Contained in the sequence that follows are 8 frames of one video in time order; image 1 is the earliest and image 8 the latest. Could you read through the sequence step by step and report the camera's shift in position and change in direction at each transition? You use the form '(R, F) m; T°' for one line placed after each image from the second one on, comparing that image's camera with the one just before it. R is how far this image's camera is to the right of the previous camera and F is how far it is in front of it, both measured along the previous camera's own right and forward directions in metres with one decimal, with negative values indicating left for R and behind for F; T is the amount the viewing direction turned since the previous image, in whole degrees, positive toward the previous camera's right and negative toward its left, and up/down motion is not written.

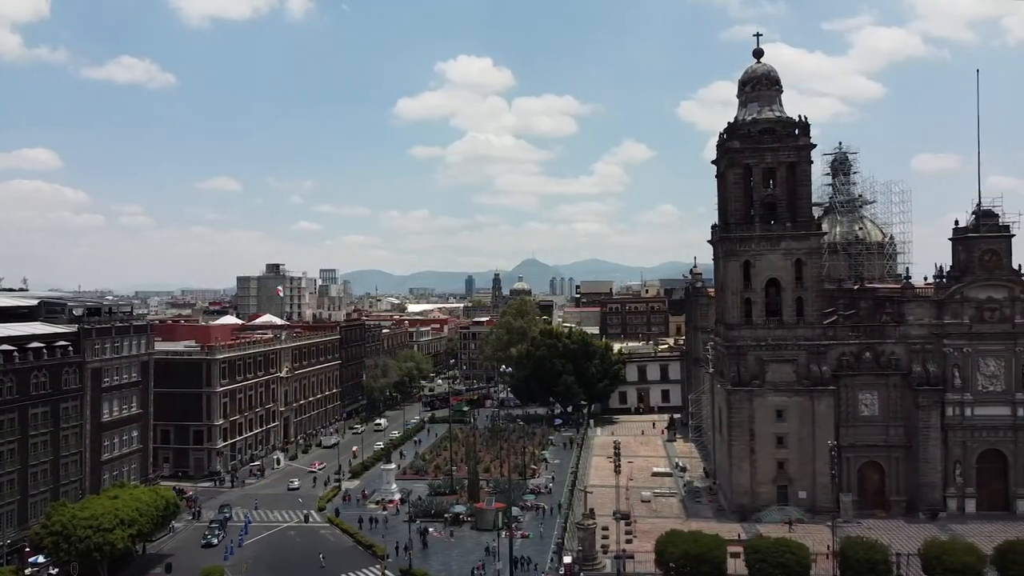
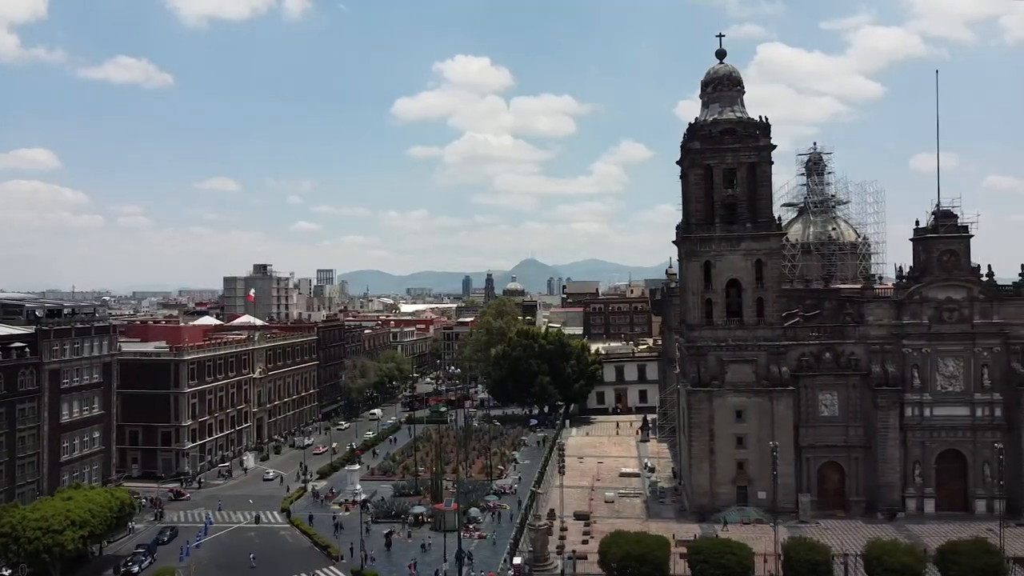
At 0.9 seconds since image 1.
(+10.8, 0.0) m; 0°
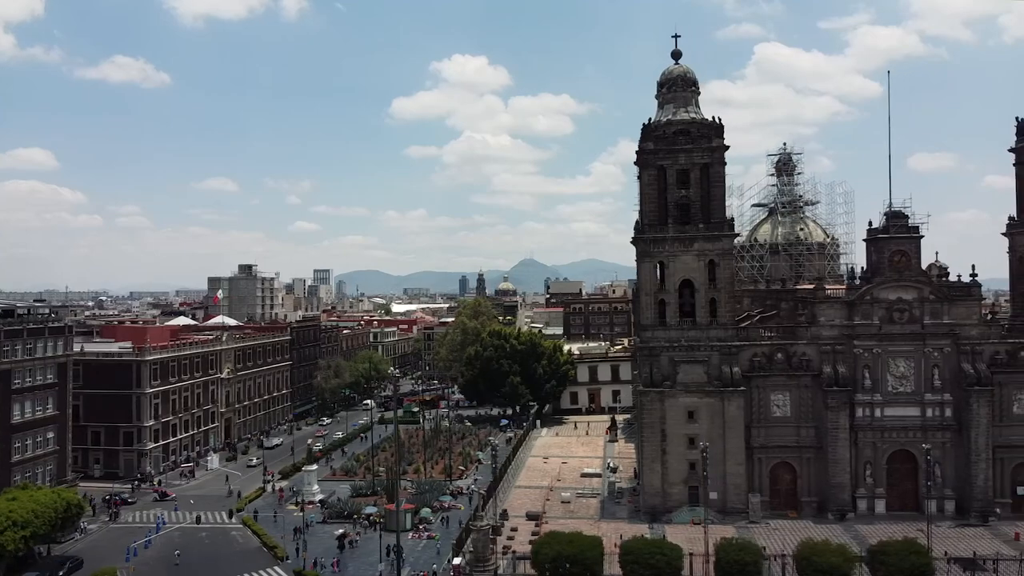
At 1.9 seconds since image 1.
(+12.9, 0.0) m; 0°
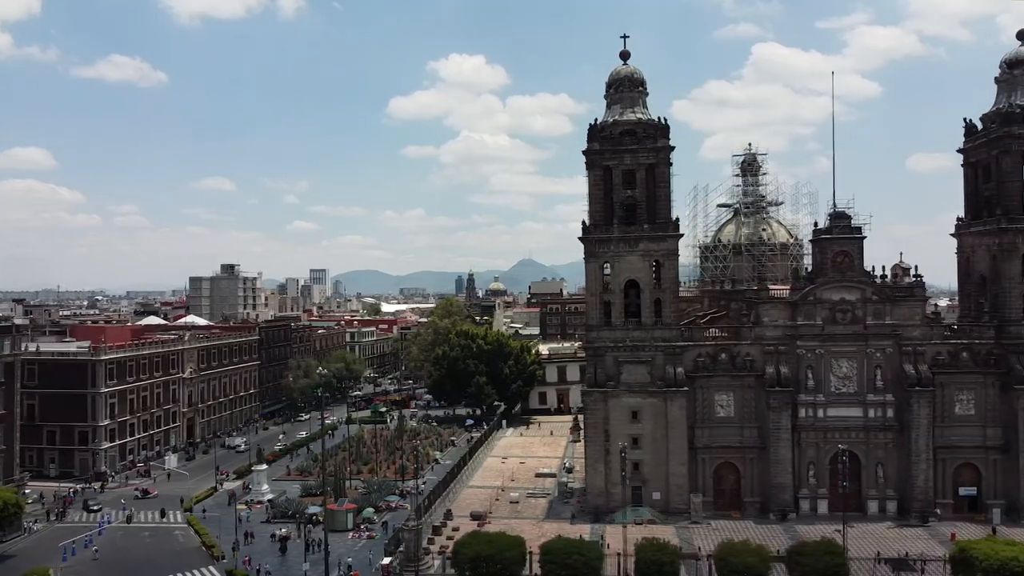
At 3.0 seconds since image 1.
(+15.0, 0.0) m; 0°
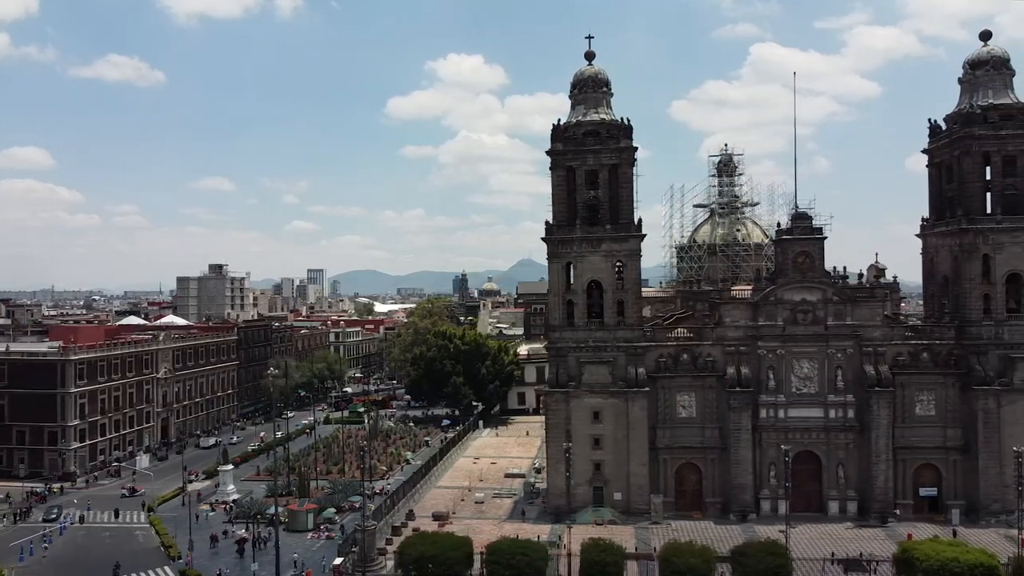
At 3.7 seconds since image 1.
(+10.3, 0.0) m; 0°
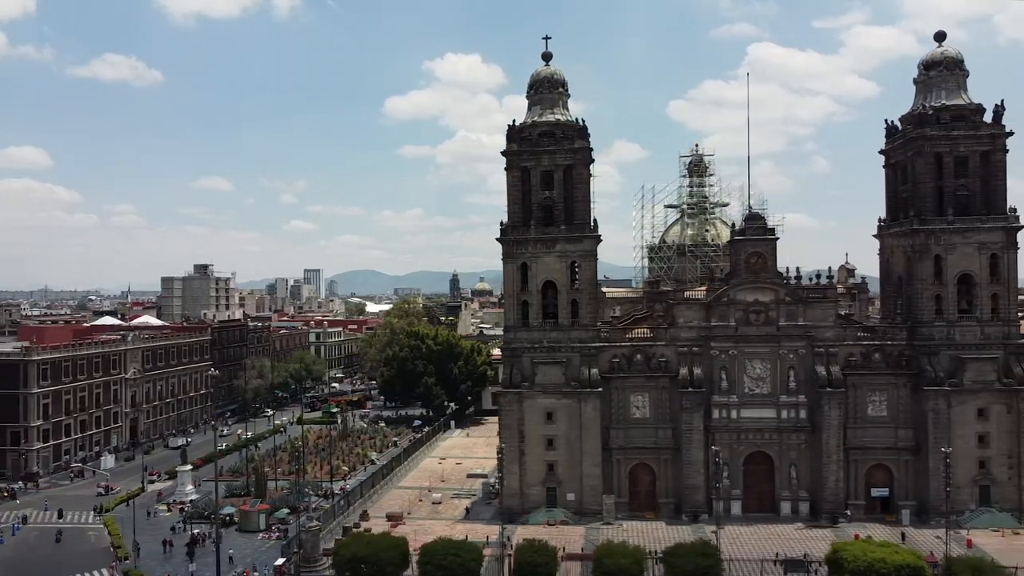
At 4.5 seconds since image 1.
(+12.5, 0.0) m; 0°
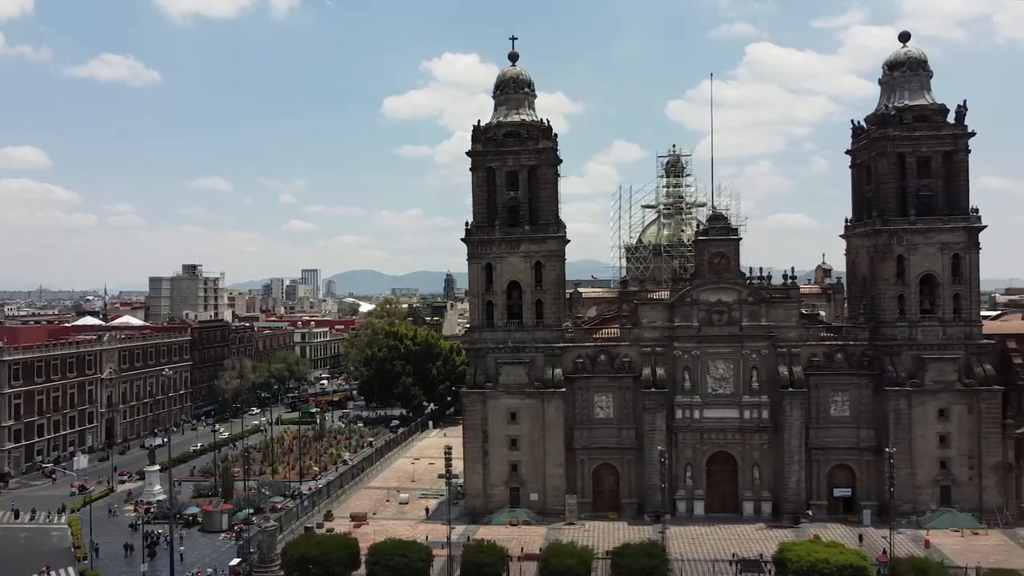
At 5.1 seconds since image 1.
(+9.7, 0.0) m; 0°
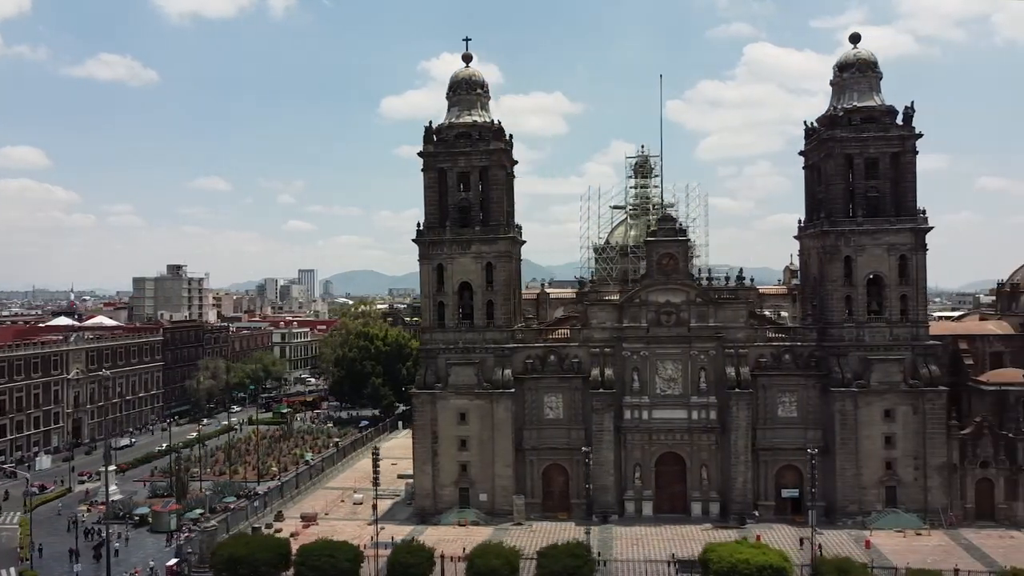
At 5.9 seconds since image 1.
(+13.5, -0.1) m; 0°
